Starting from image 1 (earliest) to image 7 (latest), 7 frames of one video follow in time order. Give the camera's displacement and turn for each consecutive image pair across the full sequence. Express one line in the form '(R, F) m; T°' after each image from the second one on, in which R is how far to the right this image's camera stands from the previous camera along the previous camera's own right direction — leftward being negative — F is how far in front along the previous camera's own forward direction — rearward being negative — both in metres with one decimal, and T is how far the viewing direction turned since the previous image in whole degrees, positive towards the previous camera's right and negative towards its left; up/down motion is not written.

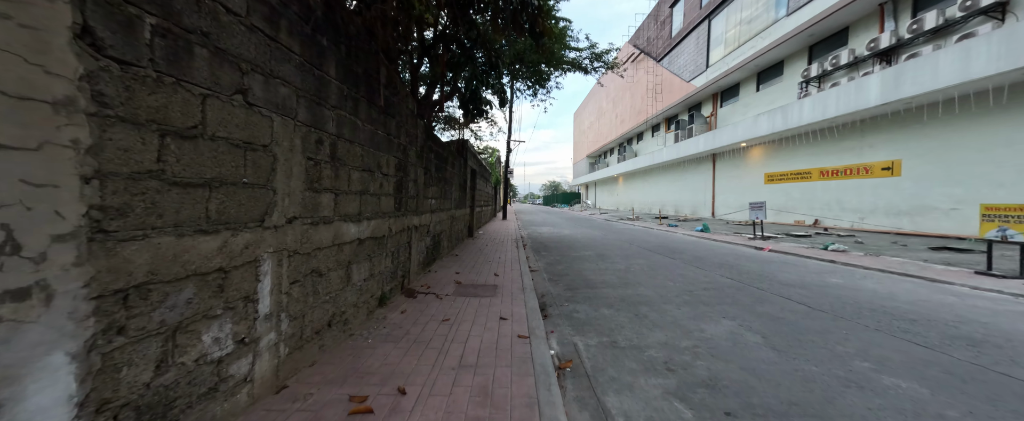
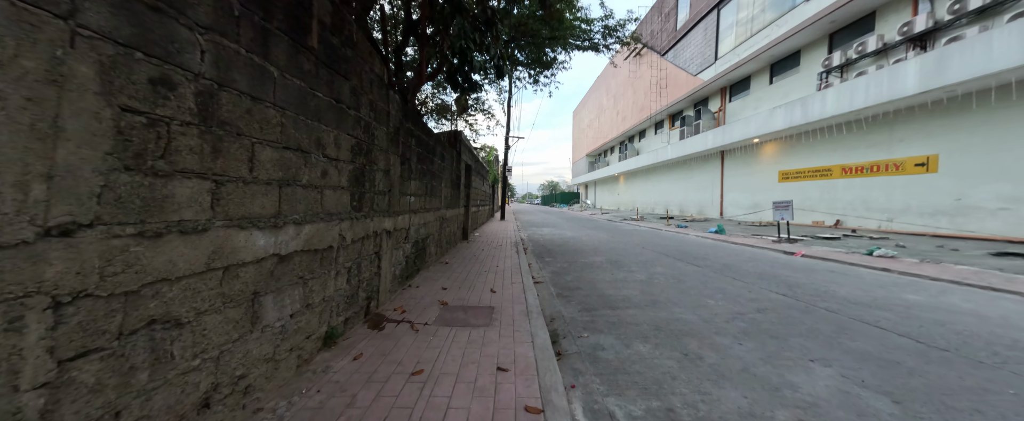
(0.0, +1.1) m; 0°
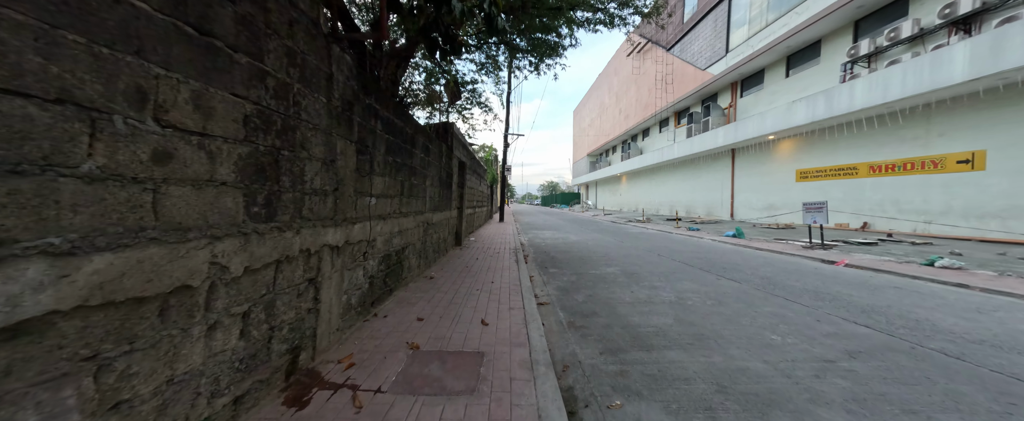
(0.0, +1.1) m; 0°
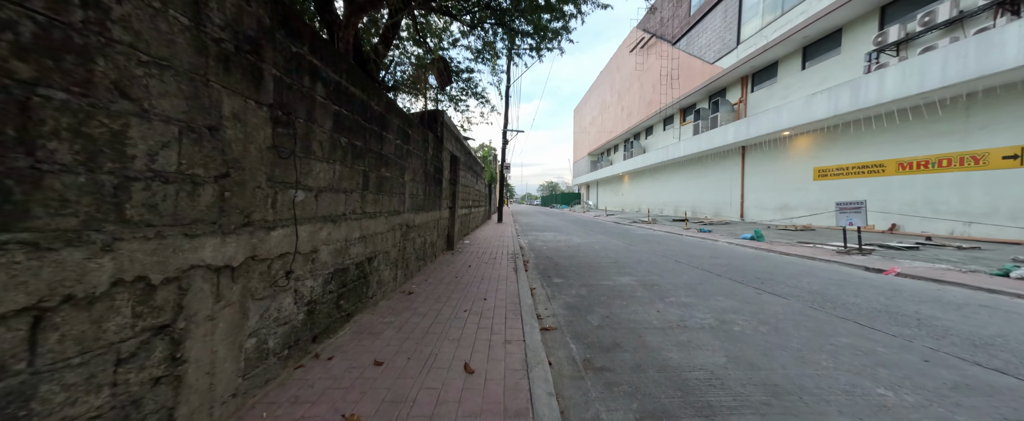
(0.0, +1.0) m; 0°
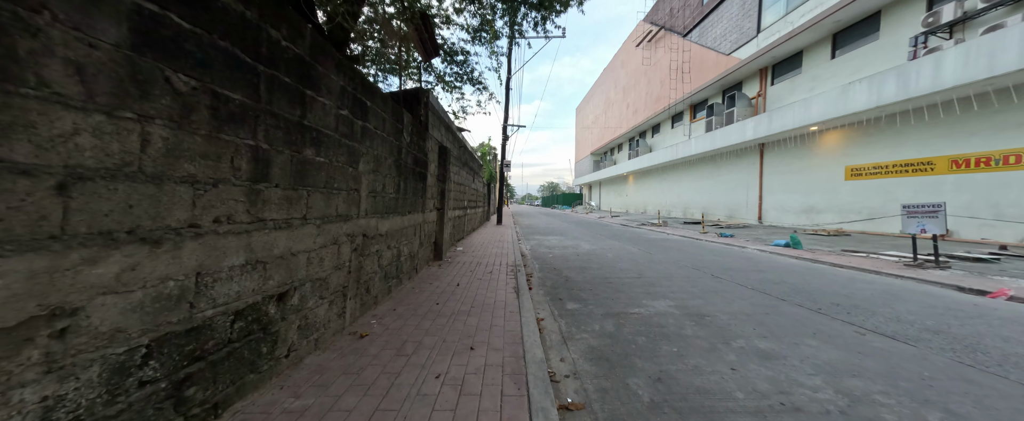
(0.0, +1.4) m; 0°
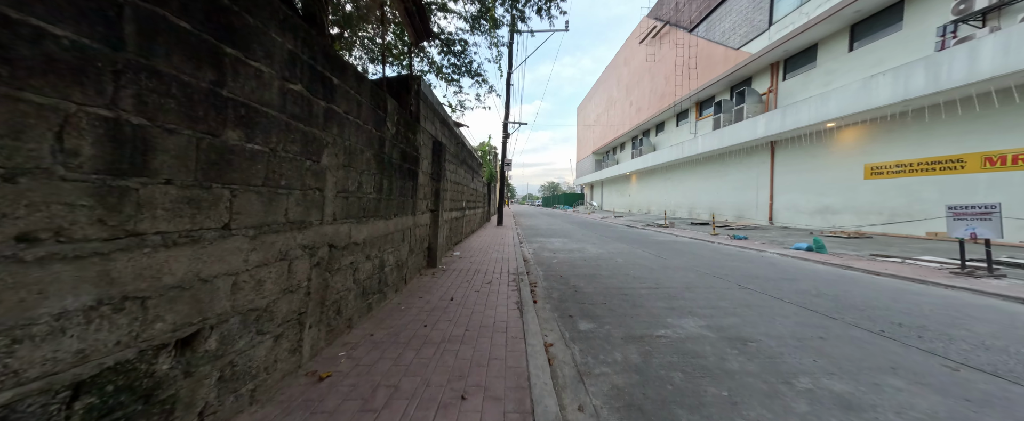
(0.0, +0.7) m; 0°
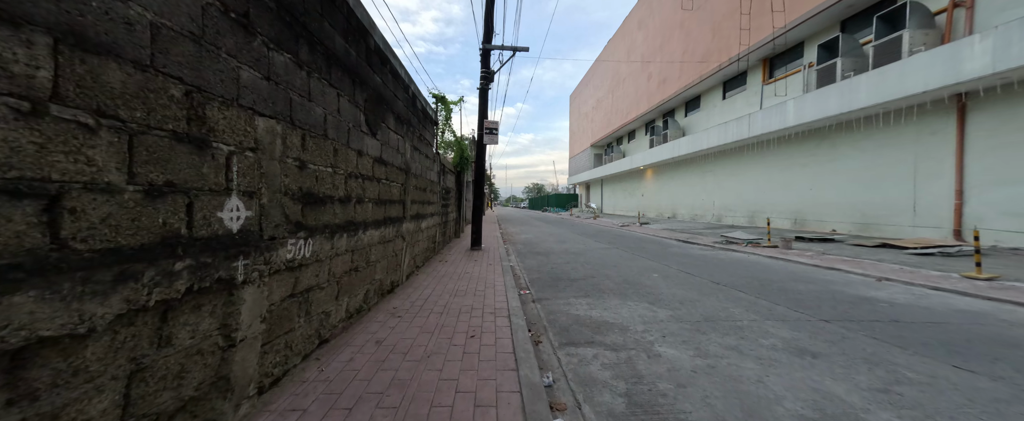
(-0.1, +1.2) m; +3°
